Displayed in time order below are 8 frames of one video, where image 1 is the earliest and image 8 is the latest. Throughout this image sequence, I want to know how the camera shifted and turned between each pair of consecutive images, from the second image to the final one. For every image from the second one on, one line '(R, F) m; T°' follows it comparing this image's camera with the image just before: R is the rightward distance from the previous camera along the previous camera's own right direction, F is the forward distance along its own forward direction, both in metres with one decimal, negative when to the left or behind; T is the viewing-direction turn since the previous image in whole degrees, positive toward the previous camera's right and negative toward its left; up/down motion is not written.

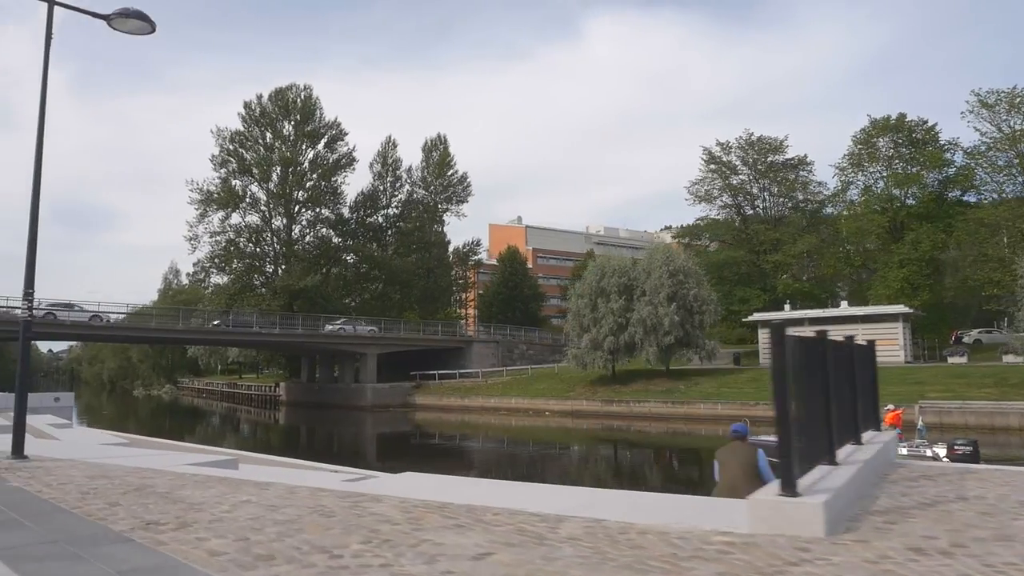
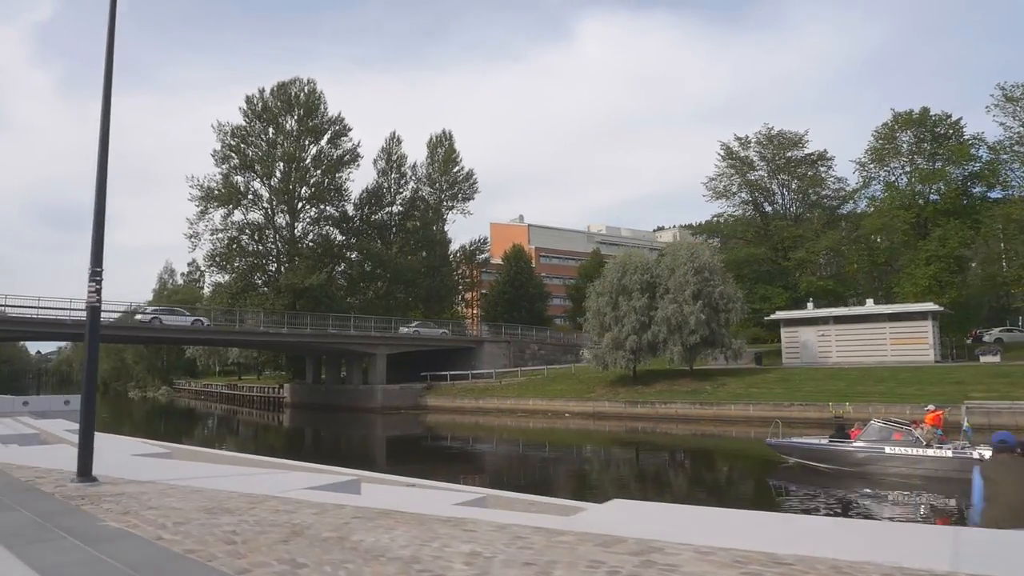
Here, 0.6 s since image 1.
(-1.4, +1.4) m; +1°
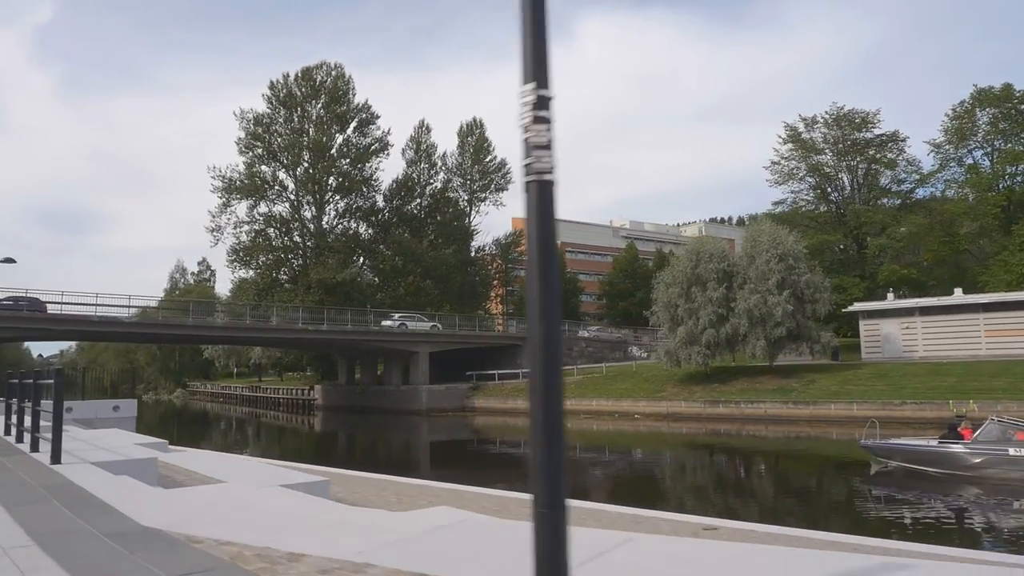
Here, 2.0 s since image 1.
(-3.0, +3.3) m; 0°
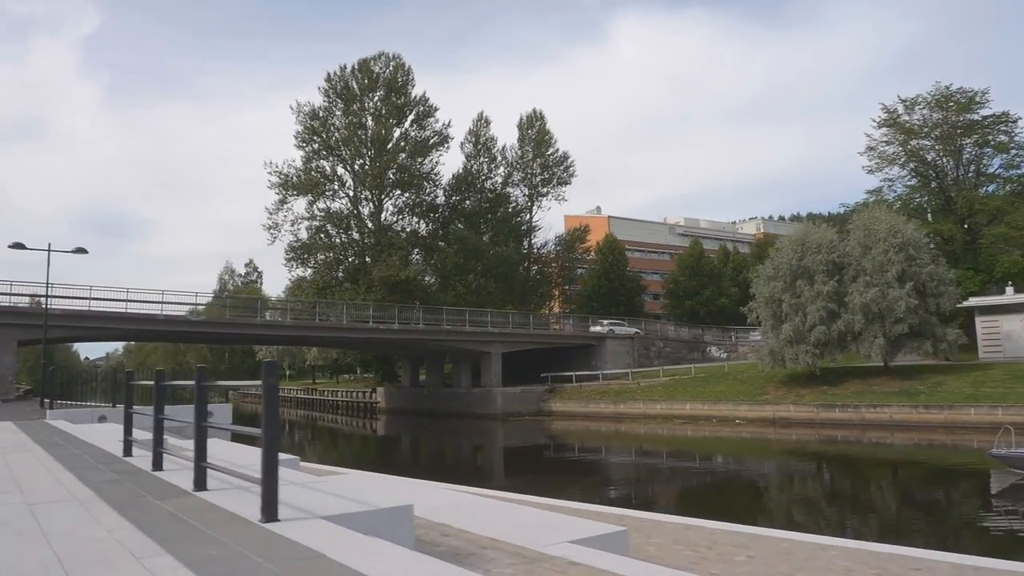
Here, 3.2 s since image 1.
(-2.4, +2.6) m; -3°
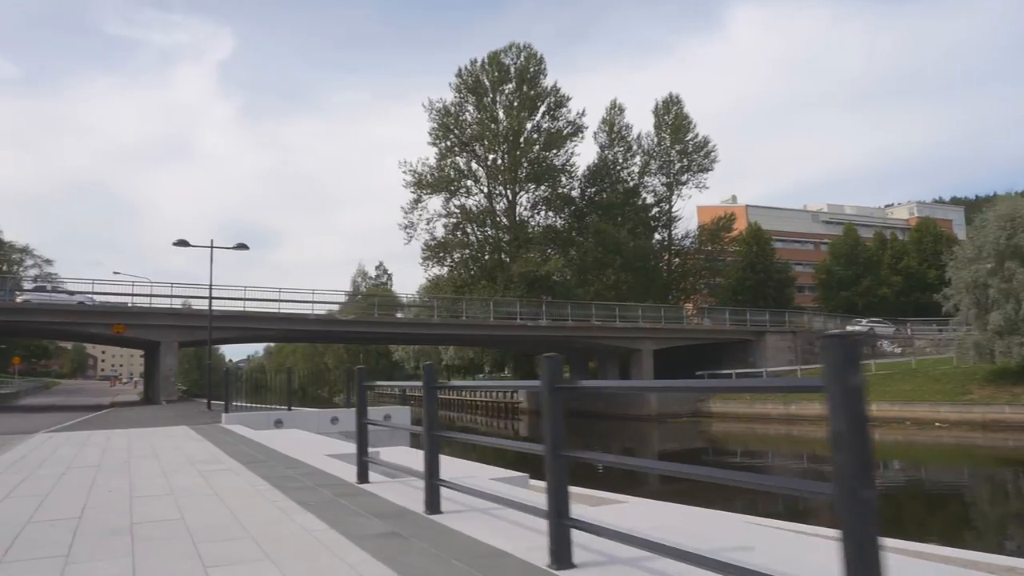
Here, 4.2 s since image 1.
(-1.7, +2.0) m; -9°
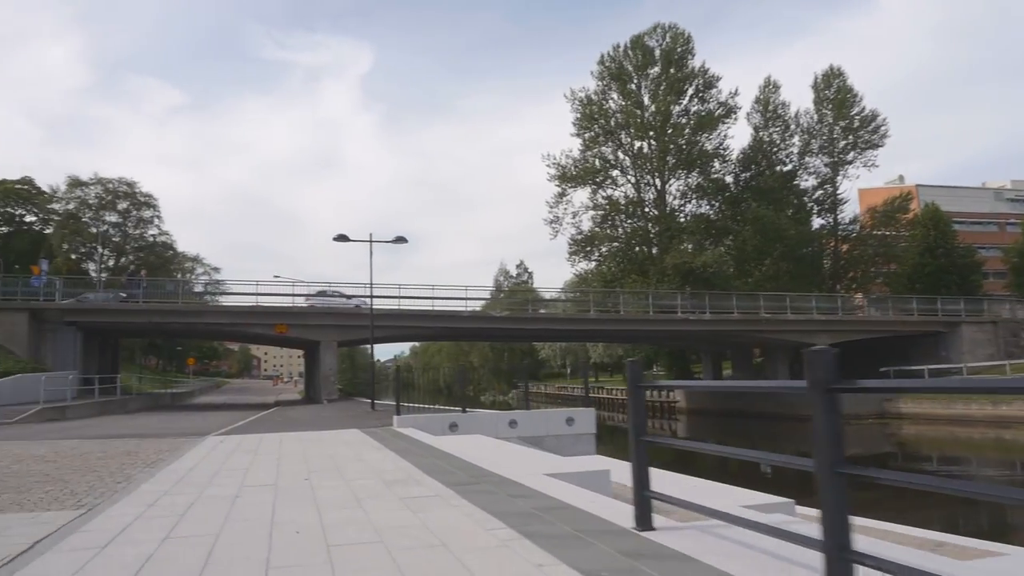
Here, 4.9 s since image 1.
(-0.9, +1.6) m; -10°
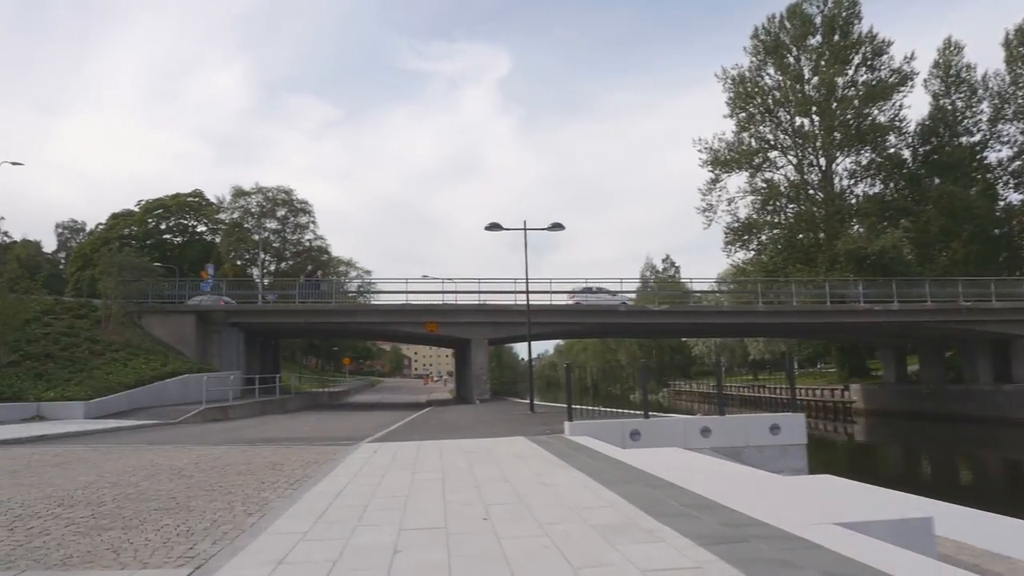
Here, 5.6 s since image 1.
(-0.6, +1.7) m; -10°
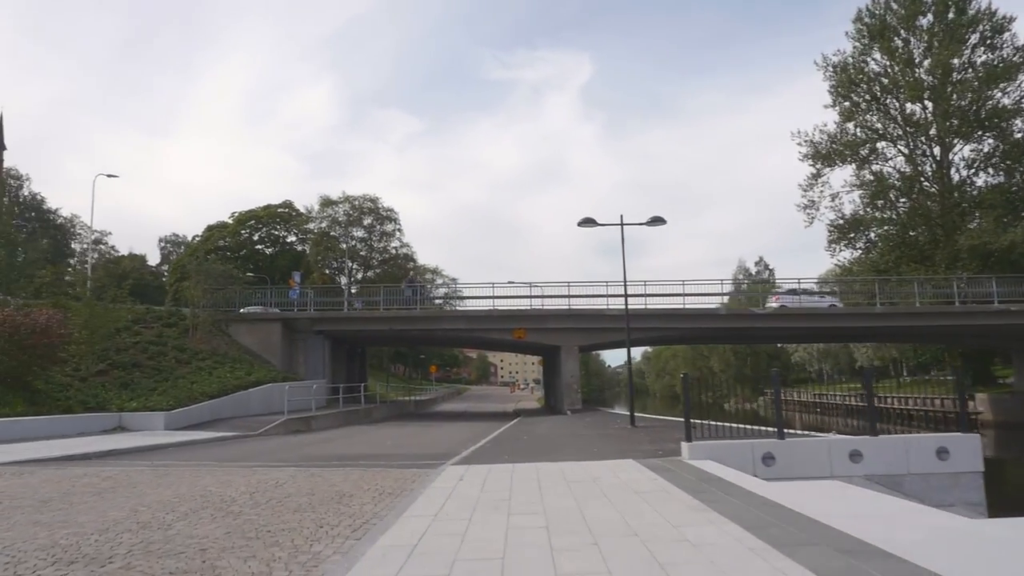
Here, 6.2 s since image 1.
(-0.2, +1.4) m; -6°
